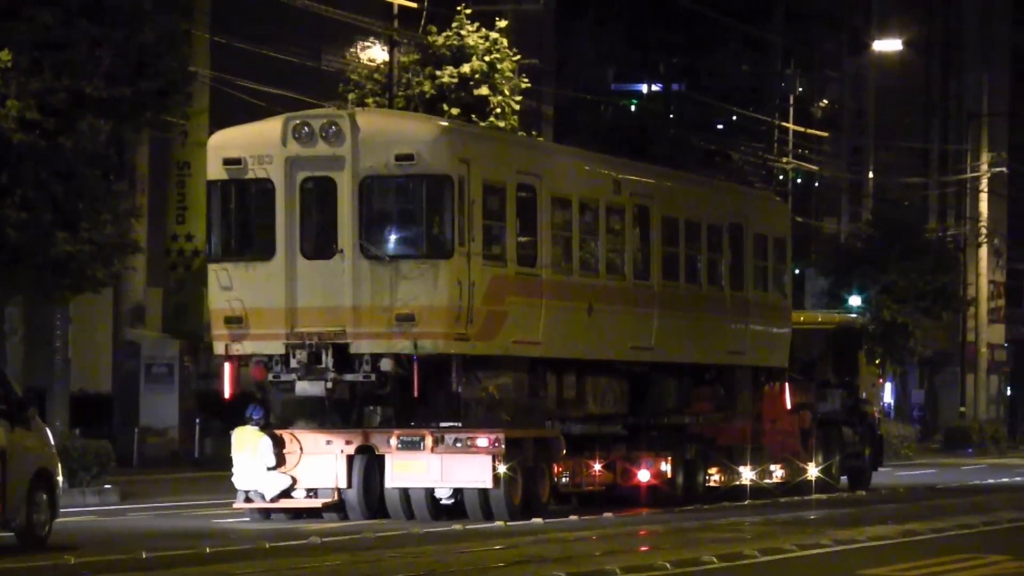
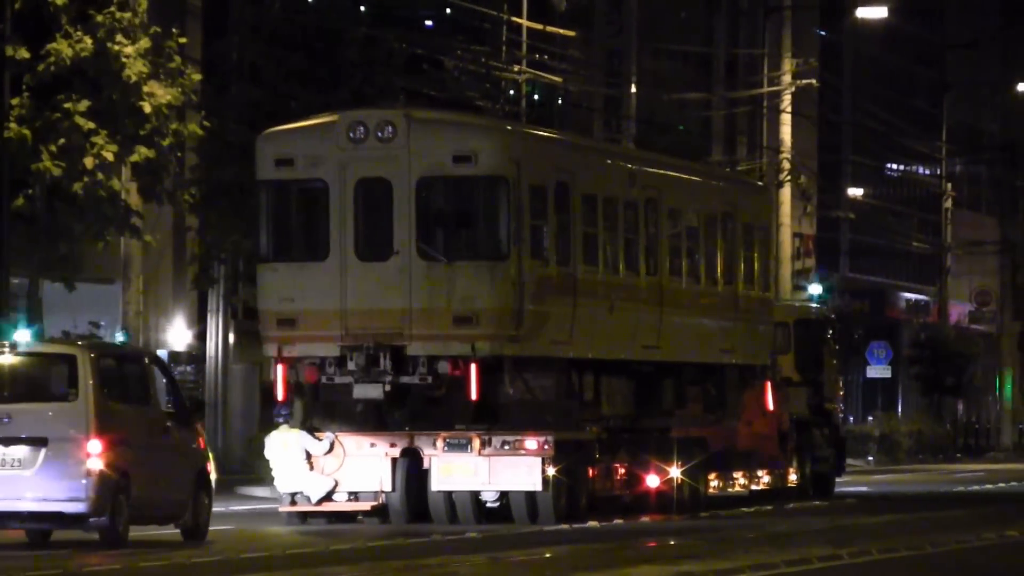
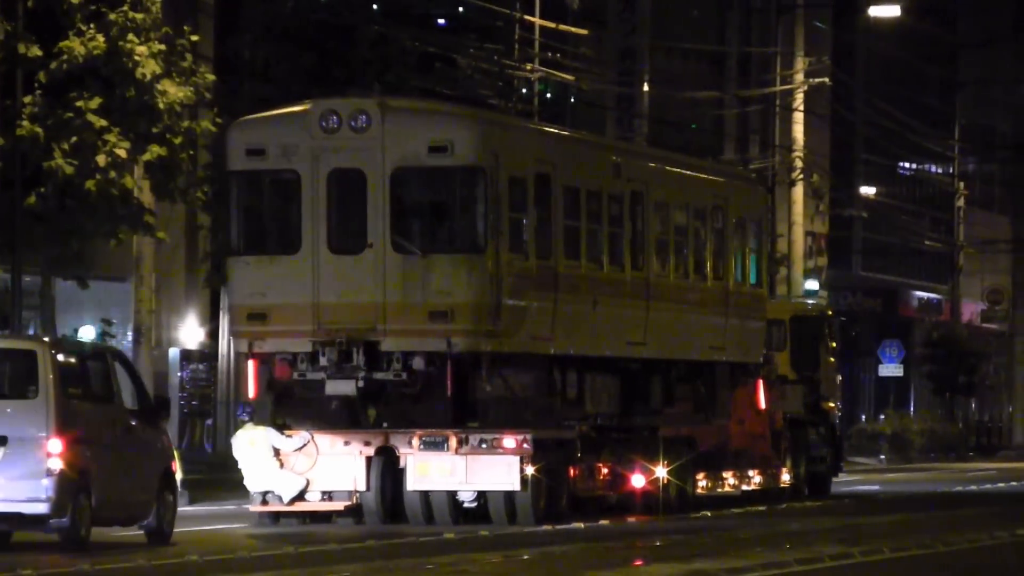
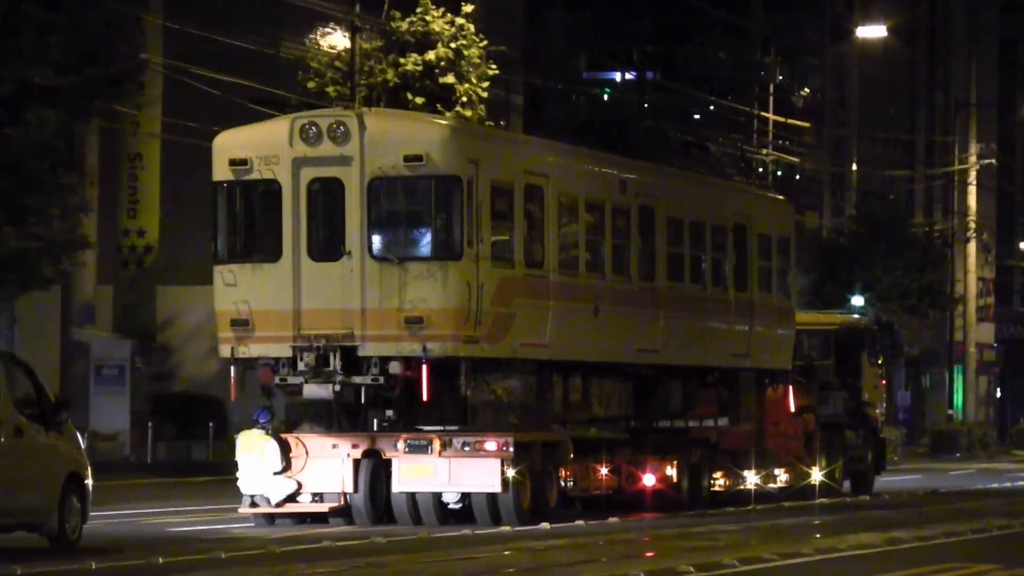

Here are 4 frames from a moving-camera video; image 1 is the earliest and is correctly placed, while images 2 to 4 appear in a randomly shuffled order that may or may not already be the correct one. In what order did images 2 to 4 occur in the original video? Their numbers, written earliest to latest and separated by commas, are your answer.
4, 3, 2
